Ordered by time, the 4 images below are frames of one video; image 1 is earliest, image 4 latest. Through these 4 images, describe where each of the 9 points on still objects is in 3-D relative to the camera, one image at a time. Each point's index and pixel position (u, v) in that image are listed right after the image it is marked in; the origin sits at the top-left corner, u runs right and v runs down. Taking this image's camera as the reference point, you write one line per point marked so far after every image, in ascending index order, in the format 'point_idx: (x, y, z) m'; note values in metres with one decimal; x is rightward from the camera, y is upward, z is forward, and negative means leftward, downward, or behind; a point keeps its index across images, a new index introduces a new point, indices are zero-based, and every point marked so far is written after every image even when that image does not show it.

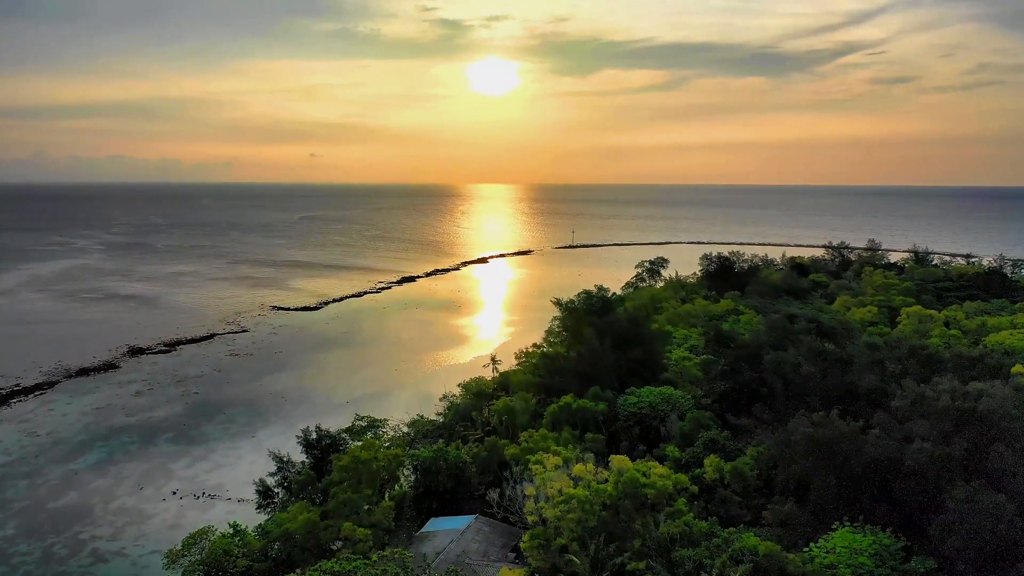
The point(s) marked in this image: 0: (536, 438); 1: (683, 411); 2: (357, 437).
0: (+0.7, -4.7, +17.0) m
1: (+5.7, -4.1, +17.9) m
2: (-5.6, -5.4, +19.4) m
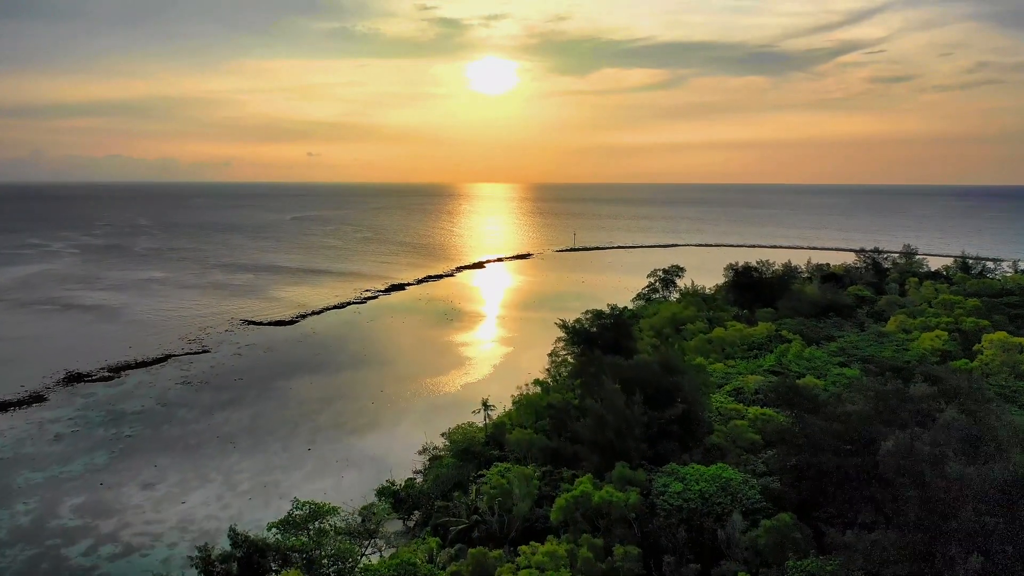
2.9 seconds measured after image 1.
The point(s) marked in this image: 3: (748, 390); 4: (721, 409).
0: (+0.6, -5.8, +11.7) m
1: (+5.5, -5.2, +12.6) m
2: (-5.7, -6.4, +14.0) m
3: (+8.6, -3.7, +19.5) m
4: (+6.8, -3.9, +17.4) m
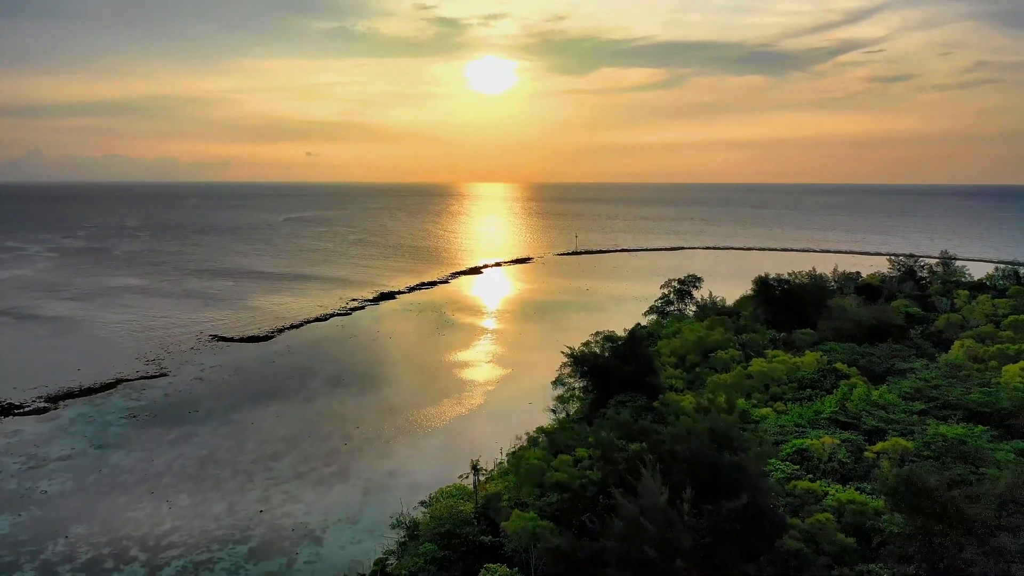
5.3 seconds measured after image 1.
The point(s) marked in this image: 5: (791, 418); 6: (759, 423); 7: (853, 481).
0: (+0.6, -6.8, +7.1) m
1: (+5.5, -6.1, +8.1) m
2: (-5.8, -7.4, +9.5) m
3: (+8.5, -4.7, +14.9) m
4: (+6.7, -4.9, +12.9) m
5: (+9.4, -4.4, +18.1) m
6: (+8.0, -4.3, +17.6) m
7: (+9.0, -5.1, +14.1) m
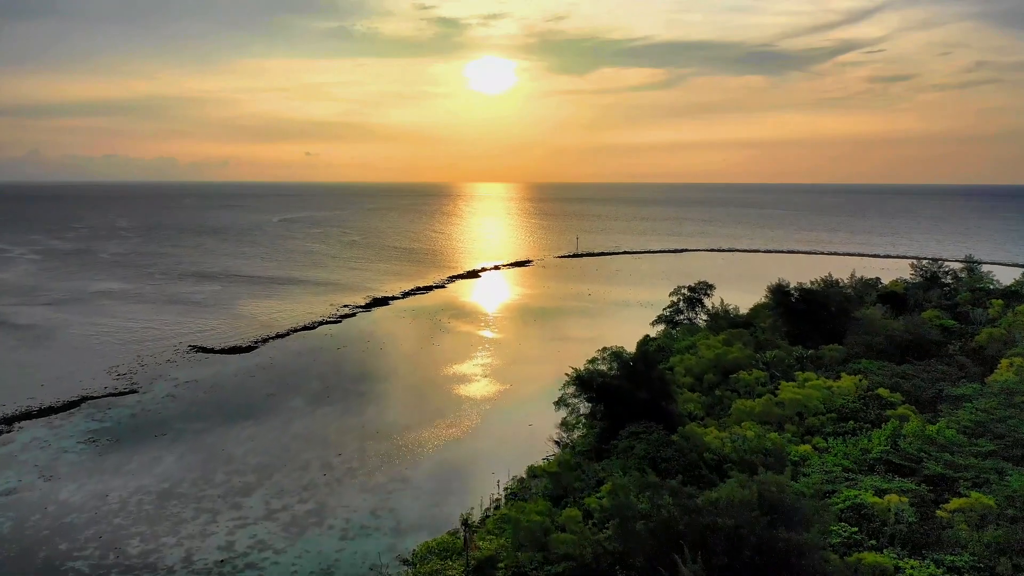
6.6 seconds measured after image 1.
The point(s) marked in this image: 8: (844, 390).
0: (+0.5, -7.3, +4.5) m
1: (+5.4, -6.7, +5.5) m
2: (-5.8, -7.9, +6.9) m
3: (+8.4, -5.2, +12.3) m
4: (+6.6, -5.4, +10.3) m
5: (+9.3, -4.9, +15.5) m
6: (+8.0, -4.9, +15.0) m
7: (+8.9, -5.6, +11.5) m
8: (+12.0, -3.6, +19.5) m
